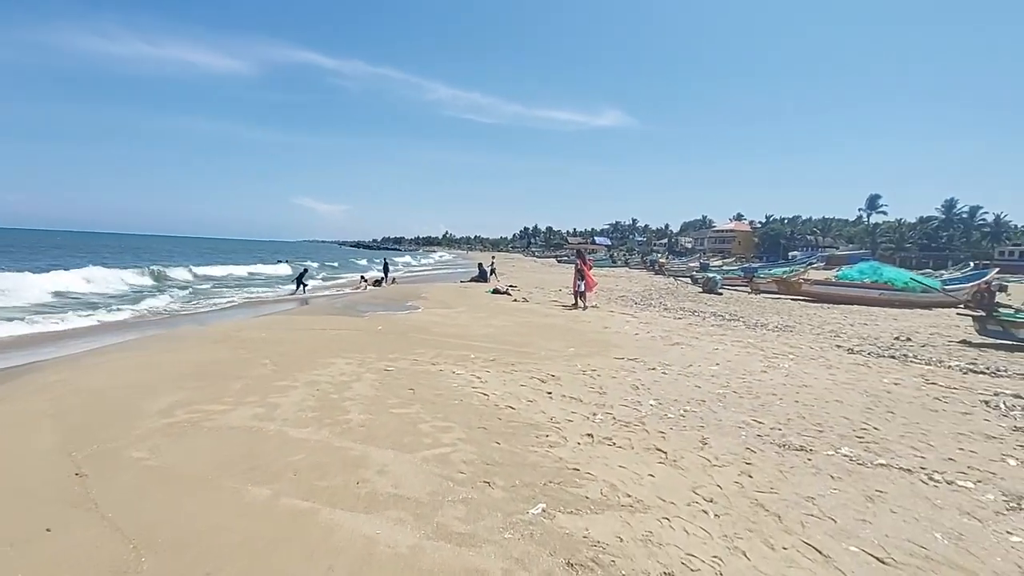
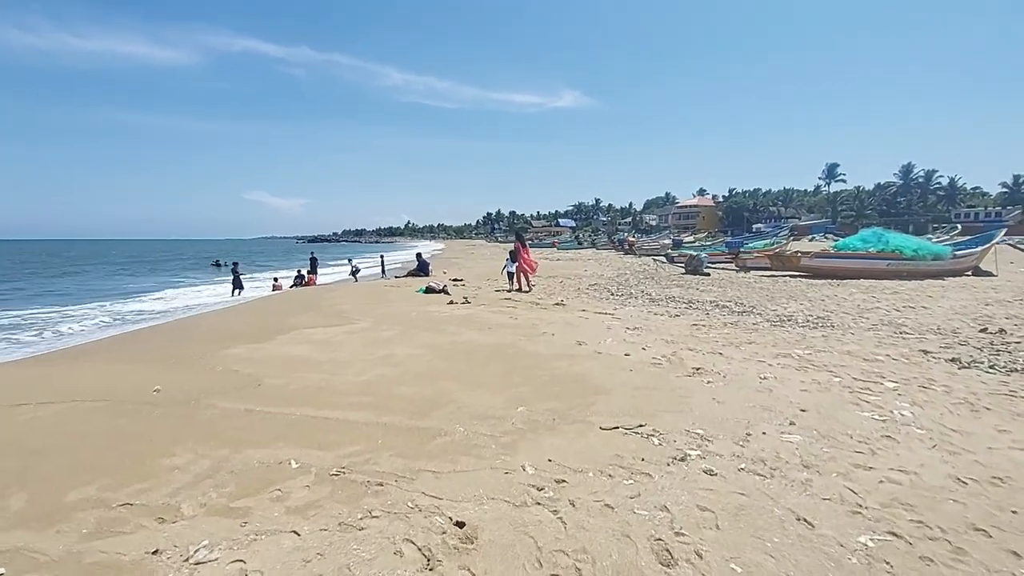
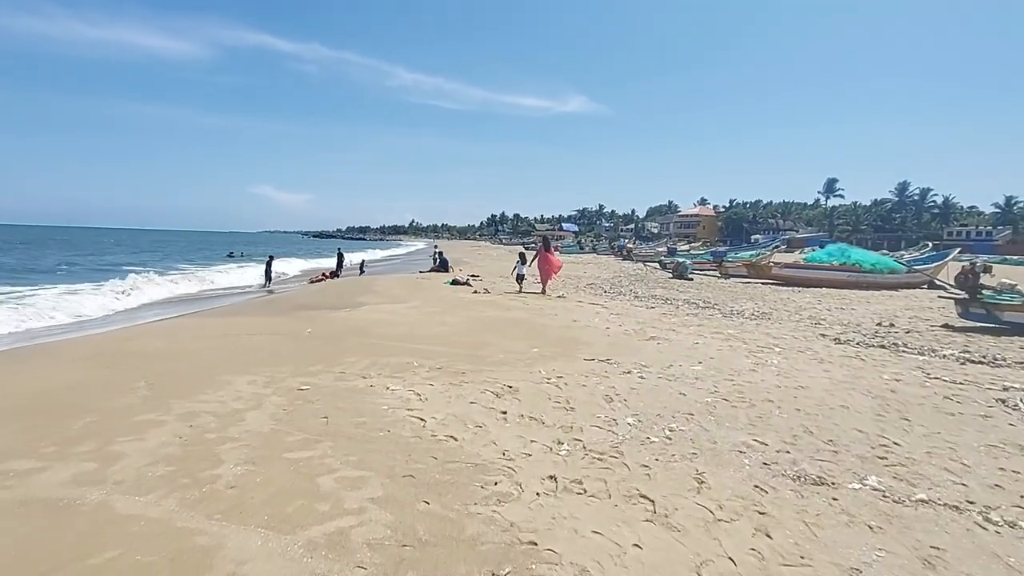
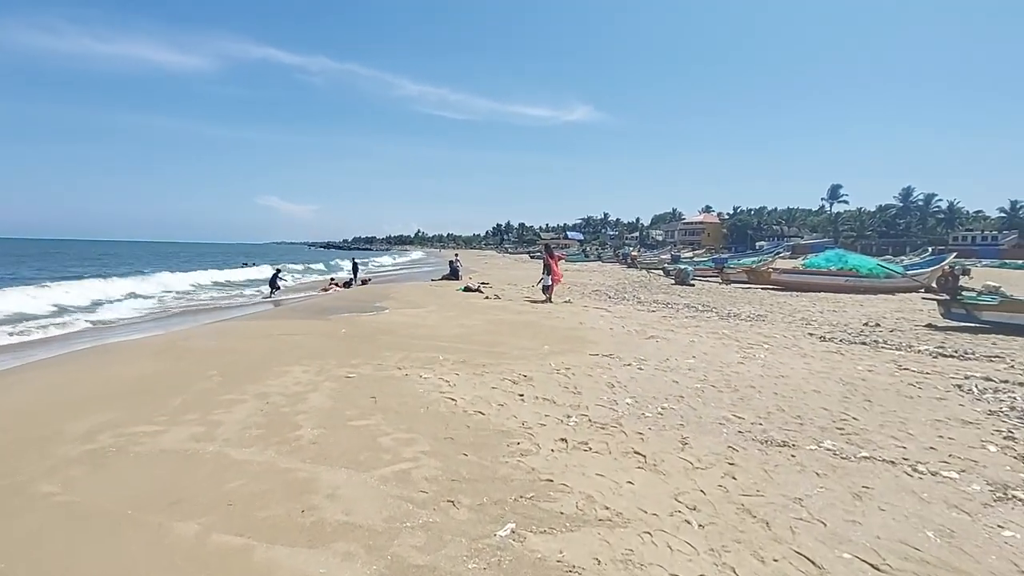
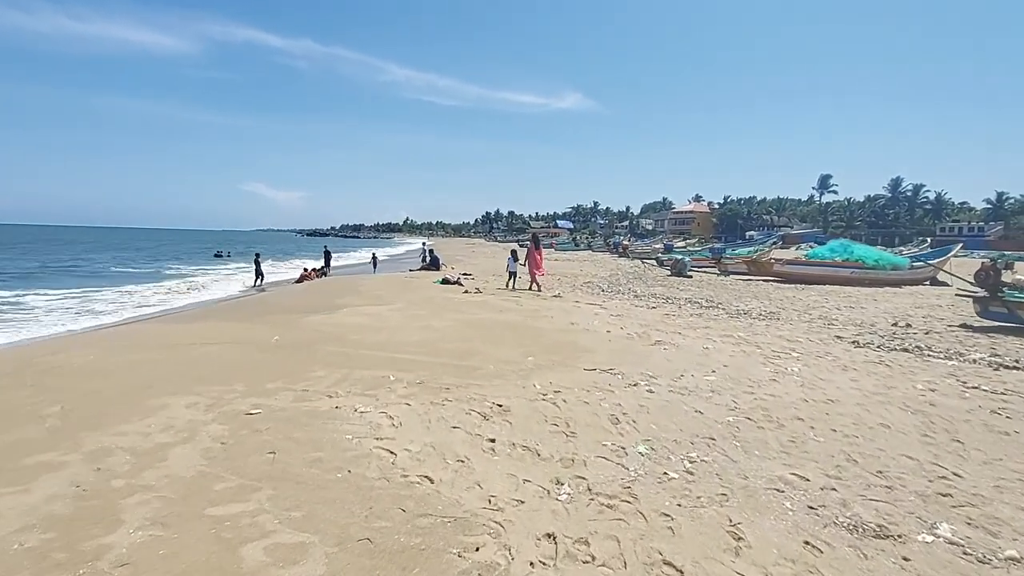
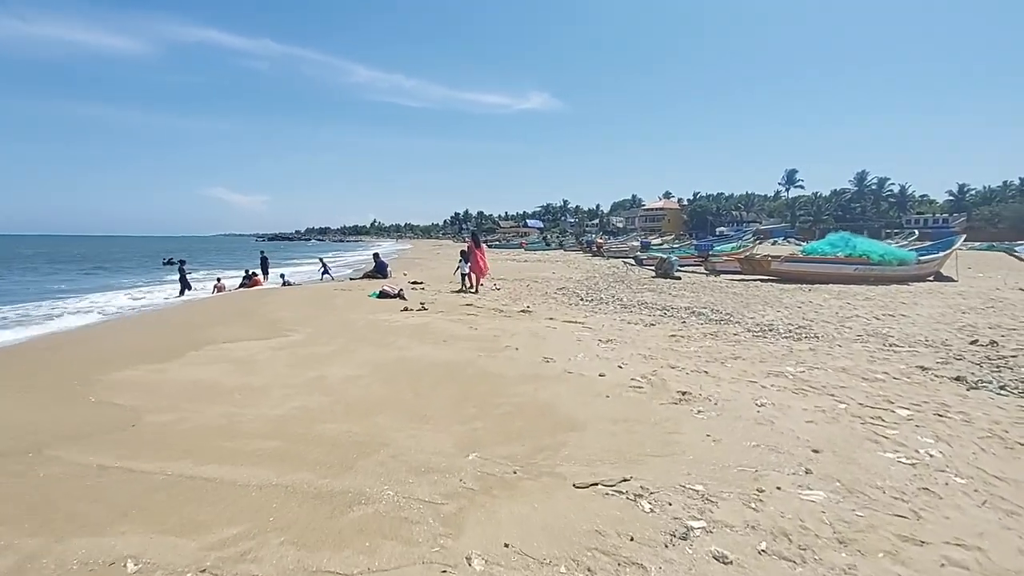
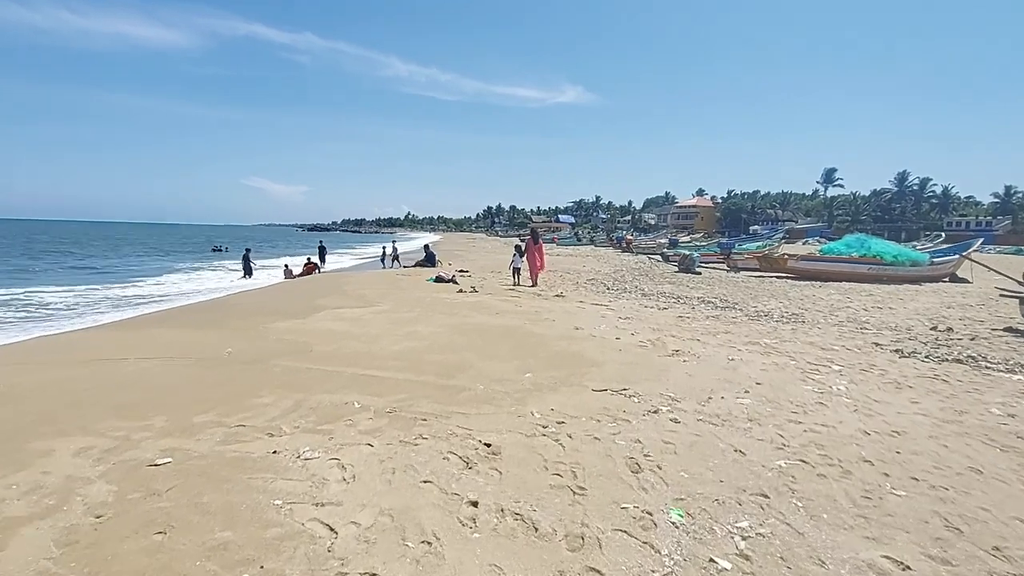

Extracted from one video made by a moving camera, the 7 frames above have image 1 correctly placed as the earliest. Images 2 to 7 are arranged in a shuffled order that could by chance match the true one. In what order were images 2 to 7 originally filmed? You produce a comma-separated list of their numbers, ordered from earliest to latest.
4, 3, 5, 7, 2, 6
